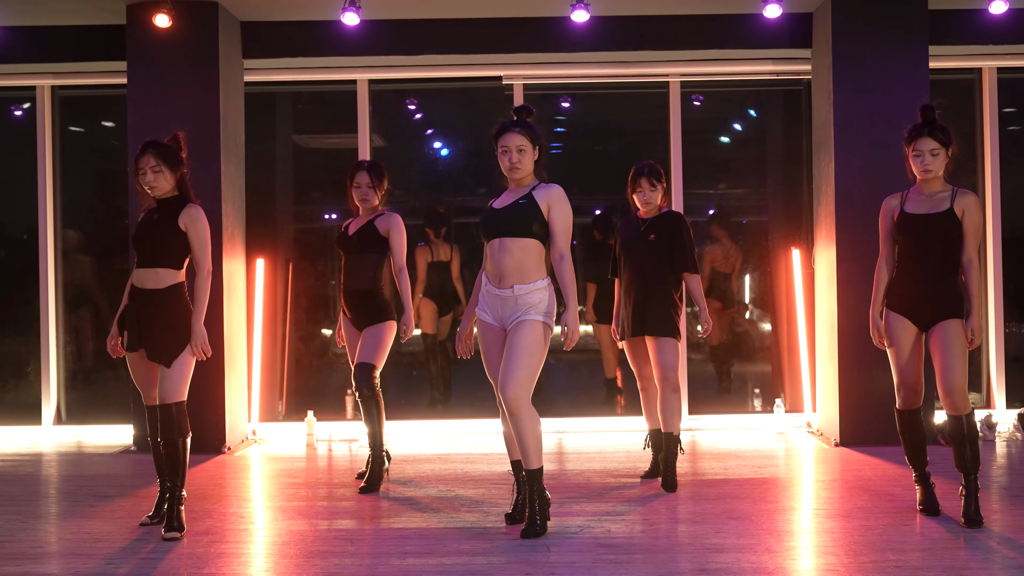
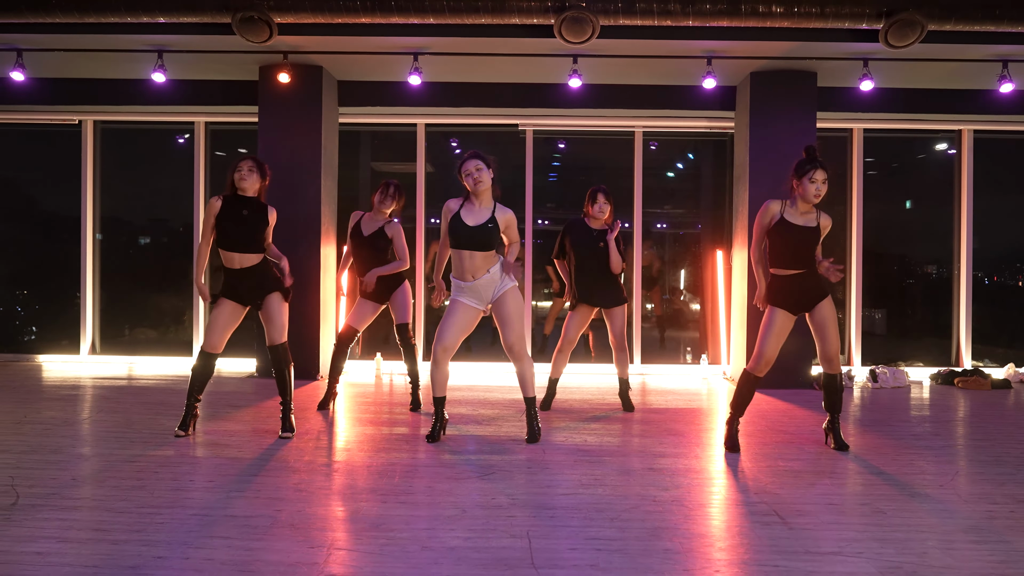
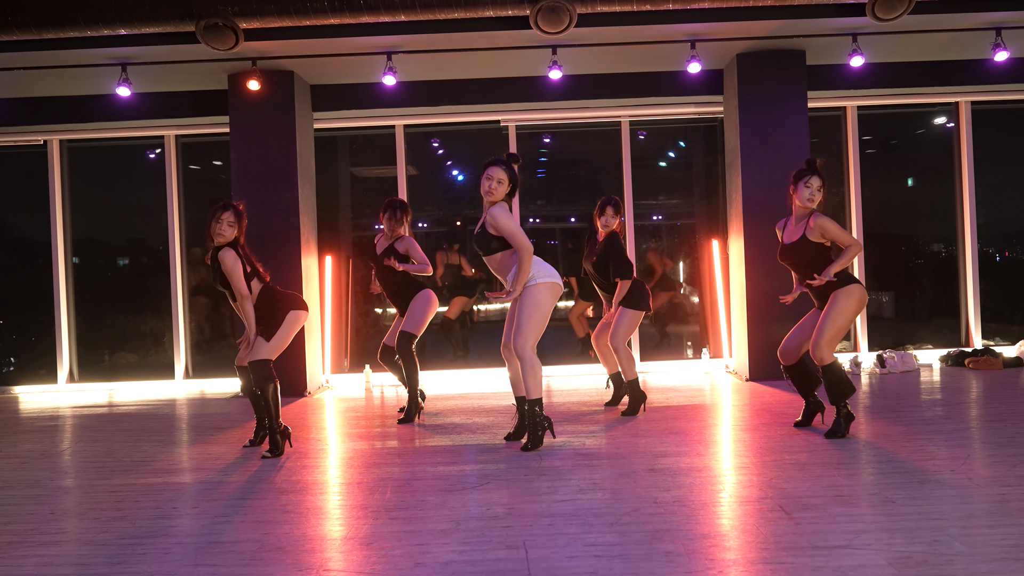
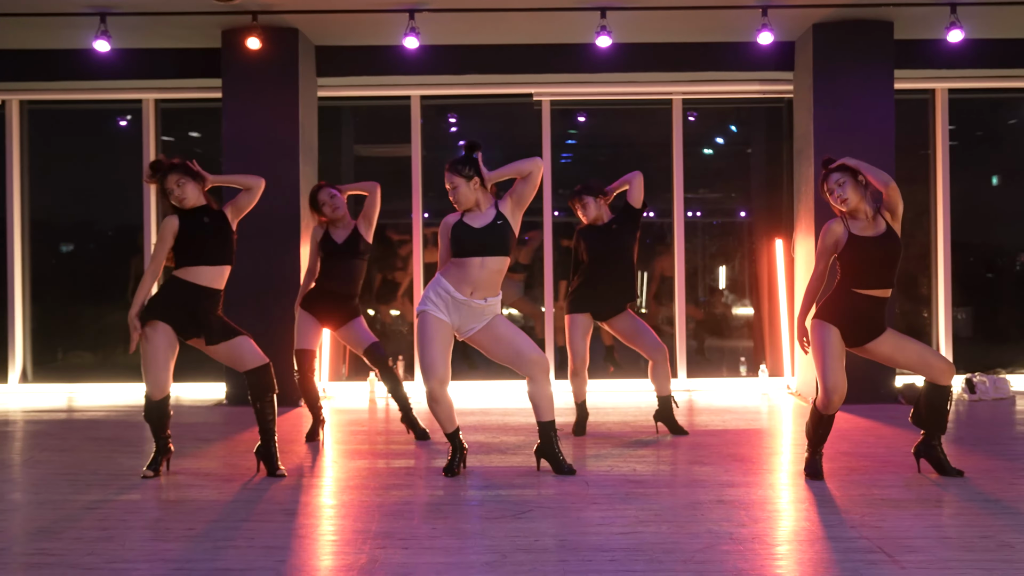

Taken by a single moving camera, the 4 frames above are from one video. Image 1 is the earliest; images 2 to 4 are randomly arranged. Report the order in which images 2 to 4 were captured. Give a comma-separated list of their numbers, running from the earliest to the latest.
3, 2, 4
